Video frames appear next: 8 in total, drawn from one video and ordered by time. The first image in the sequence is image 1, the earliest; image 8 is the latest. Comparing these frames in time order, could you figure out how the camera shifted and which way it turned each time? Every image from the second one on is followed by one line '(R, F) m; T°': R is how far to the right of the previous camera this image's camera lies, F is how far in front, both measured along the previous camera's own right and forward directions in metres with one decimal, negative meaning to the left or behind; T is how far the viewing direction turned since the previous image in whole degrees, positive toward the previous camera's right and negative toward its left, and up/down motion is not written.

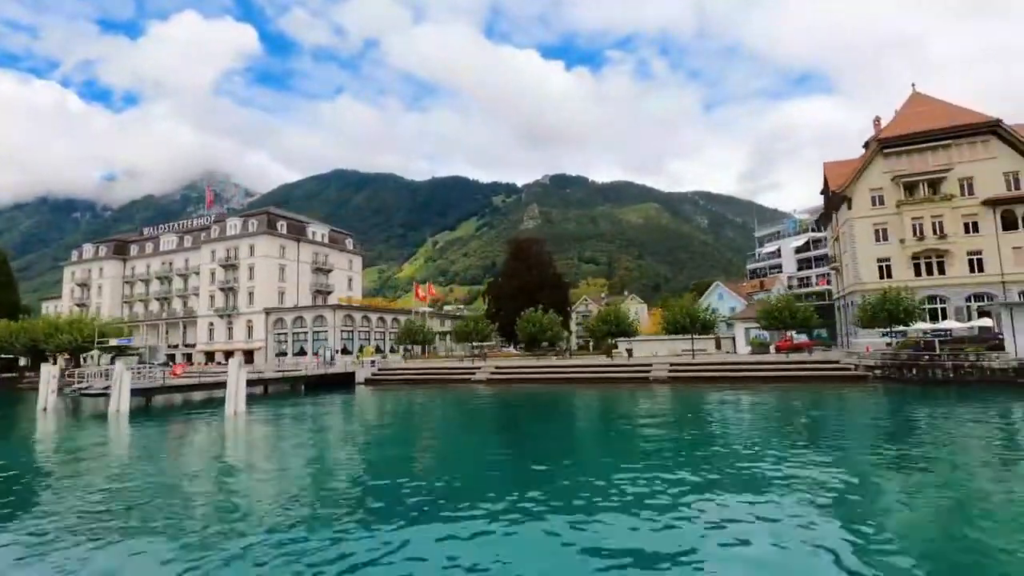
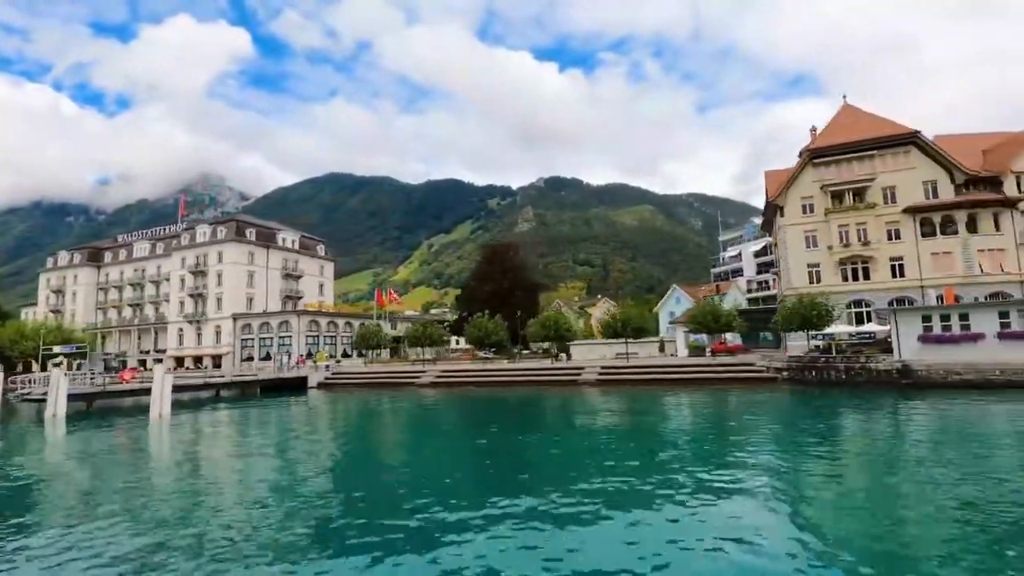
(+5.3, -1.9) m; 0°
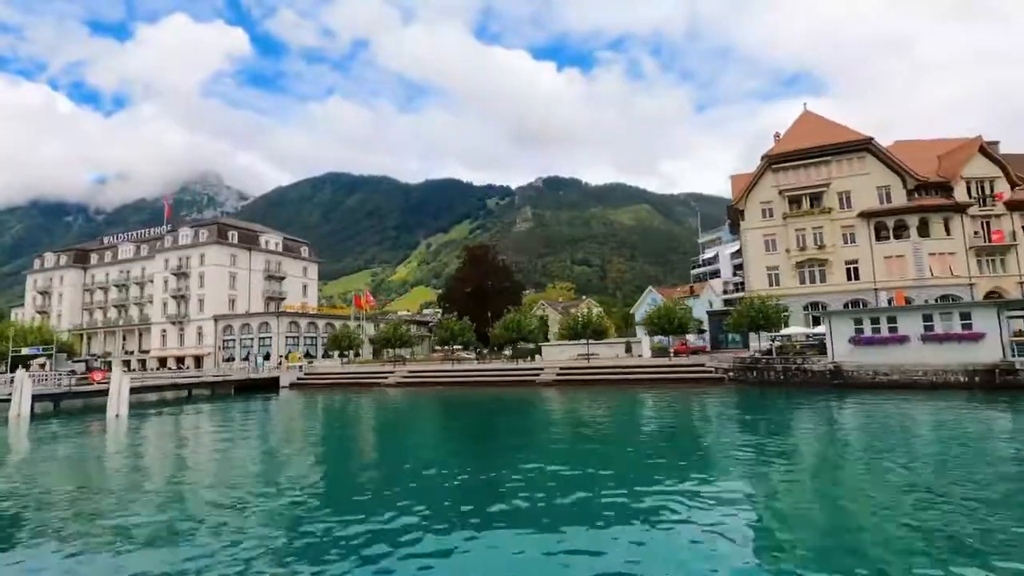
(+3.4, -1.2) m; 0°
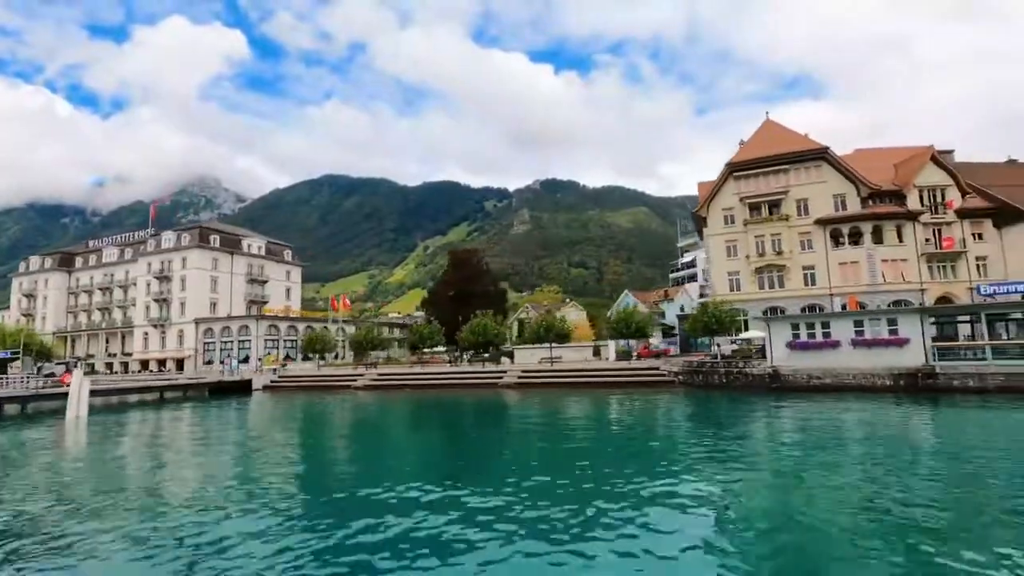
(+3.3, -1.2) m; 0°
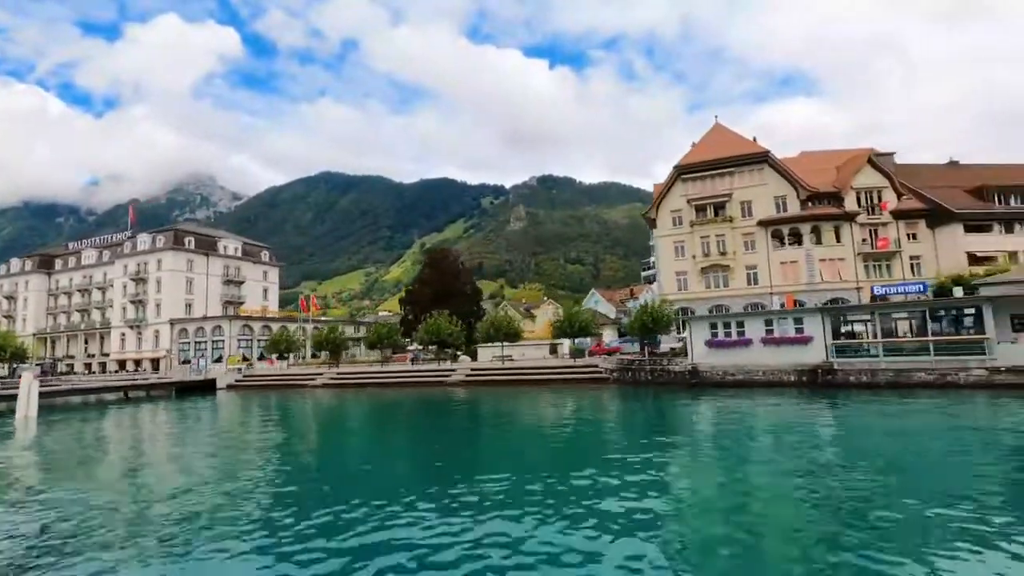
(+4.7, -1.7) m; 0°
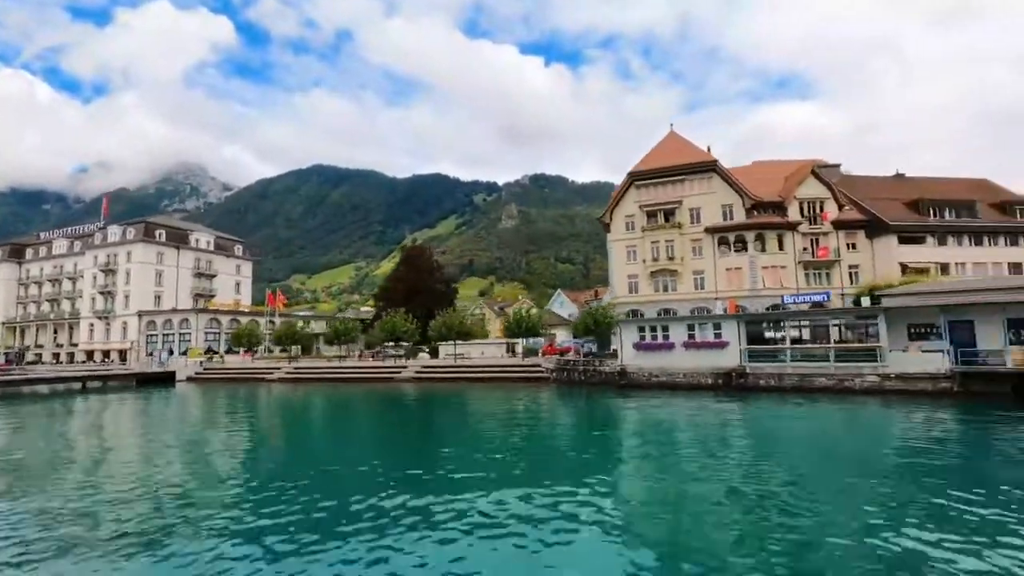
(+4.1, -1.4) m; +1°
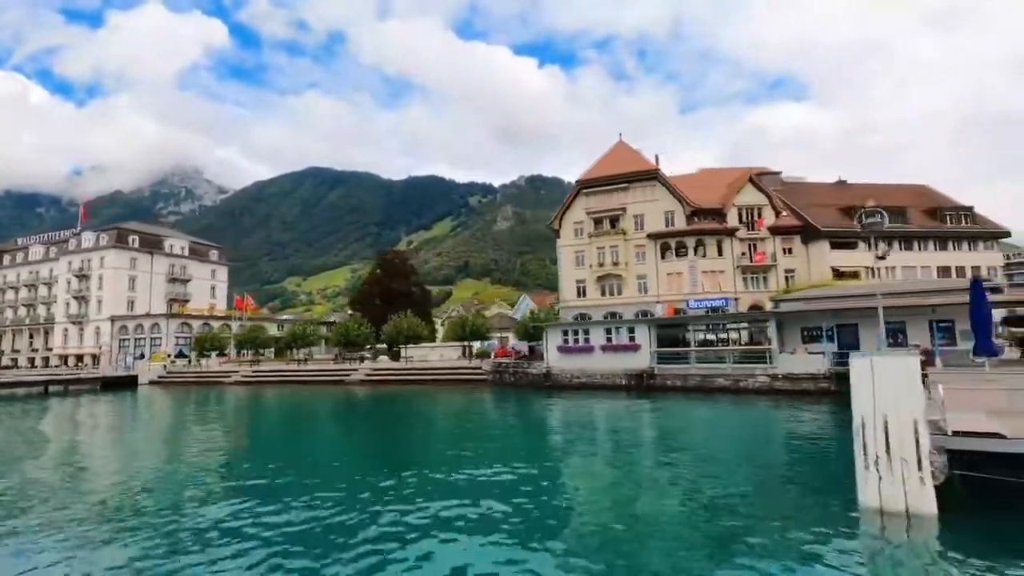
(+5.3, -1.9) m; 0°
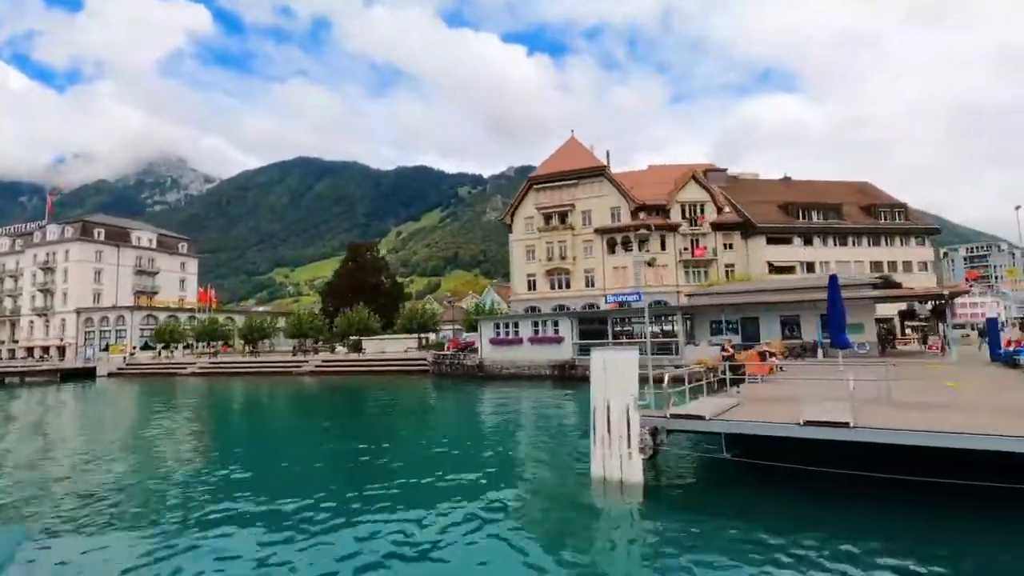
(+4.6, -1.6) m; +1°
